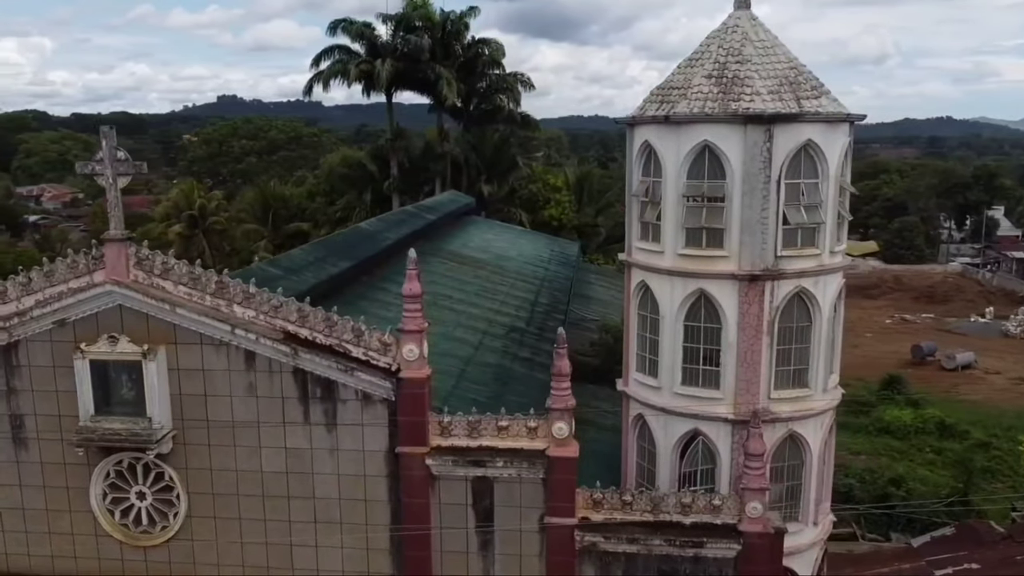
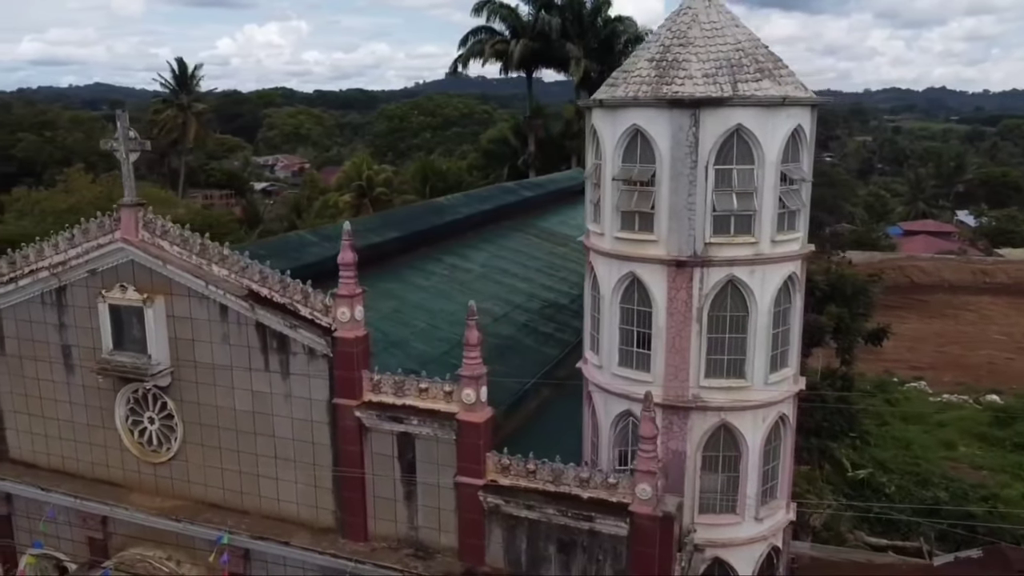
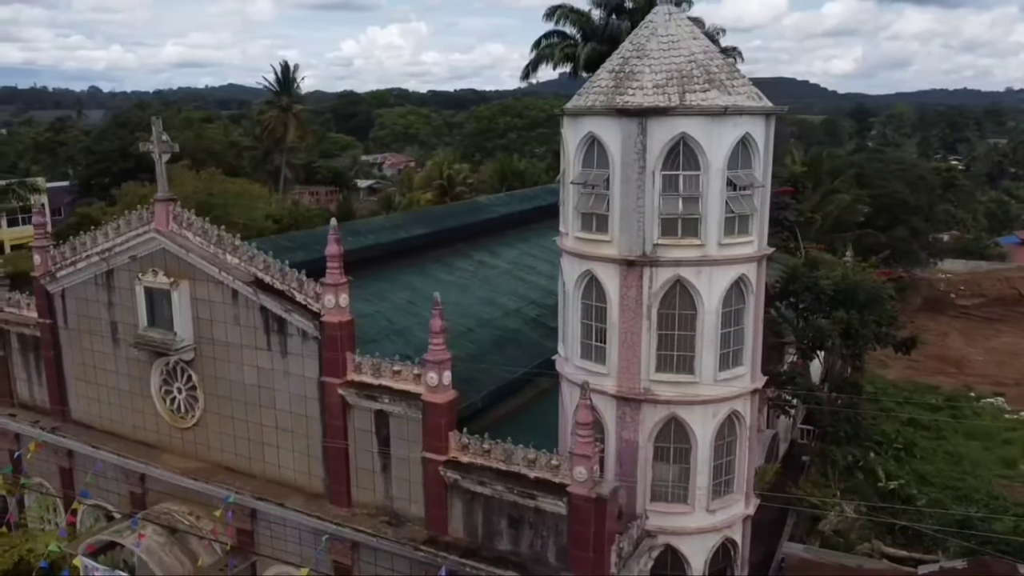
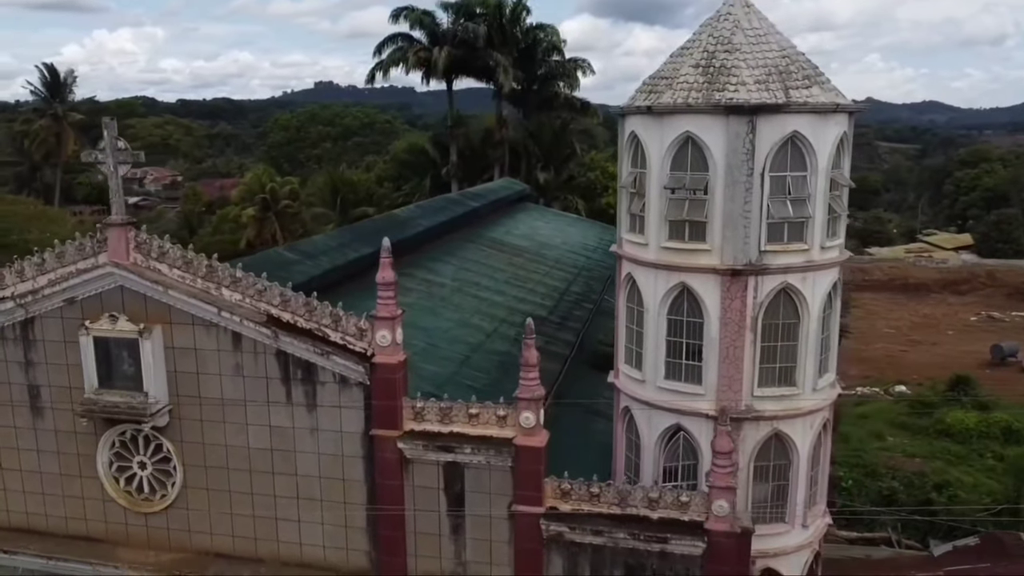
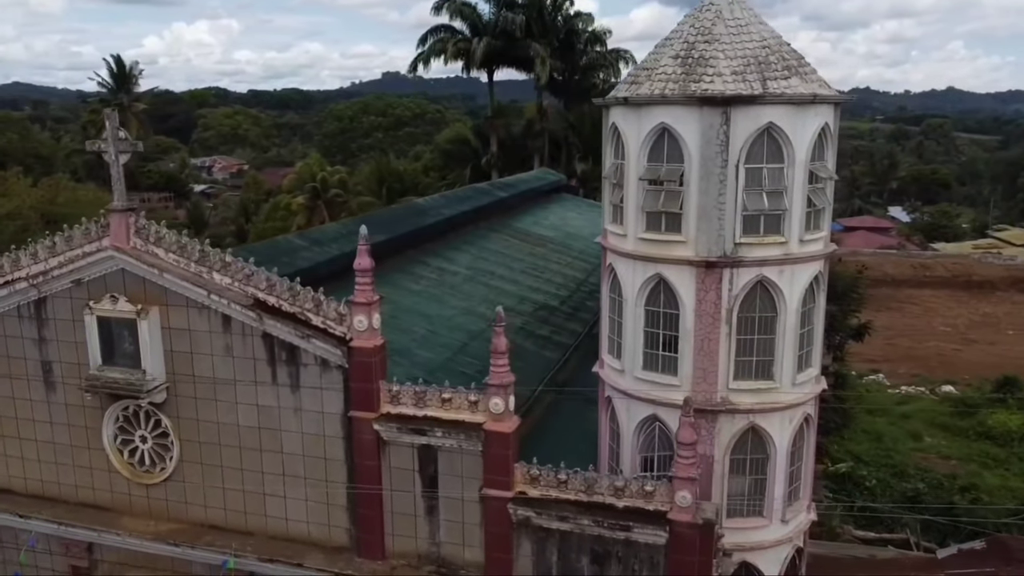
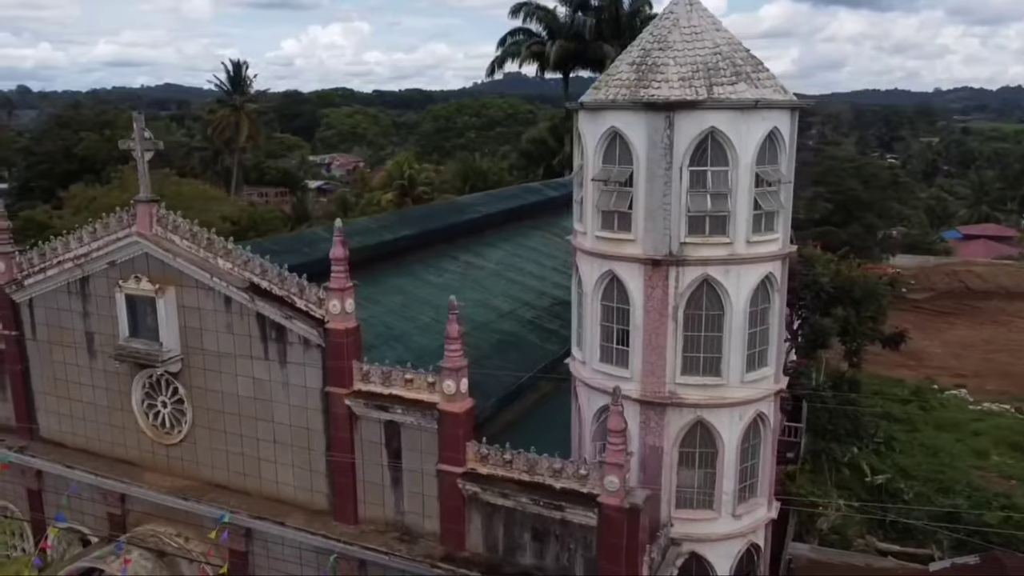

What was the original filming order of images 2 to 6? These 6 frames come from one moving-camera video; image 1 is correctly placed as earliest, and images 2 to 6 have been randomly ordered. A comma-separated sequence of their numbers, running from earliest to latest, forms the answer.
4, 5, 2, 6, 3
